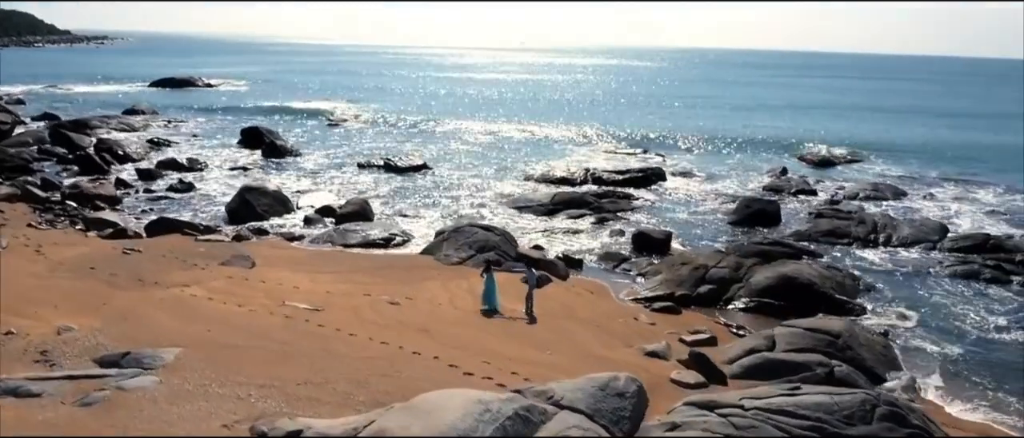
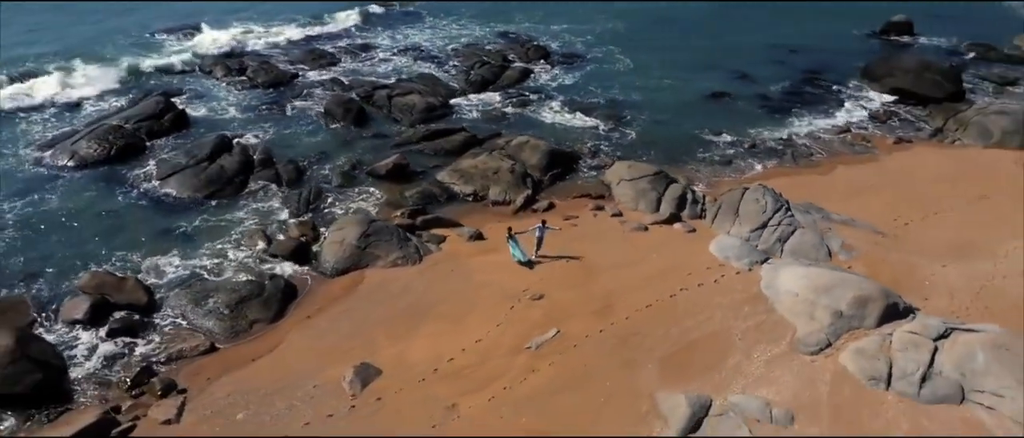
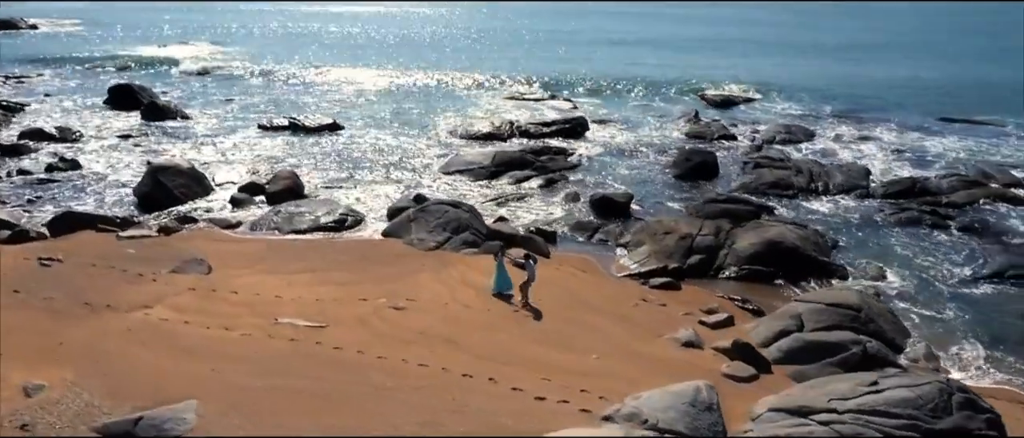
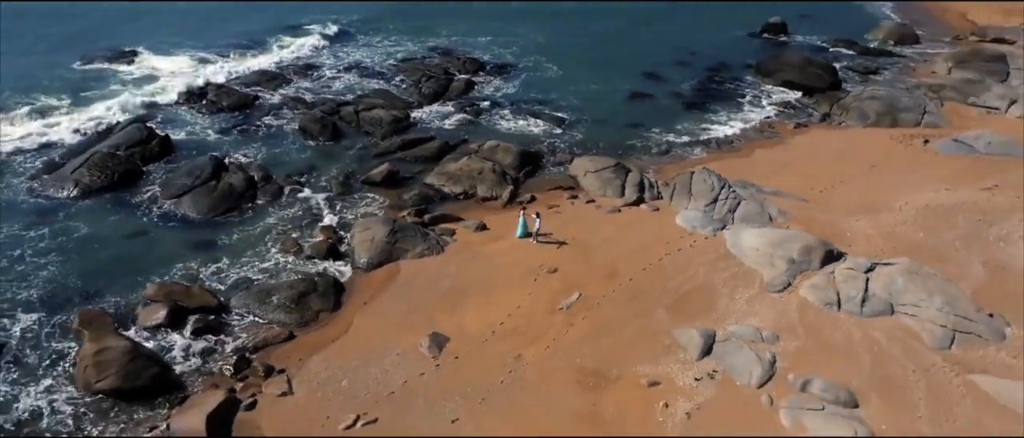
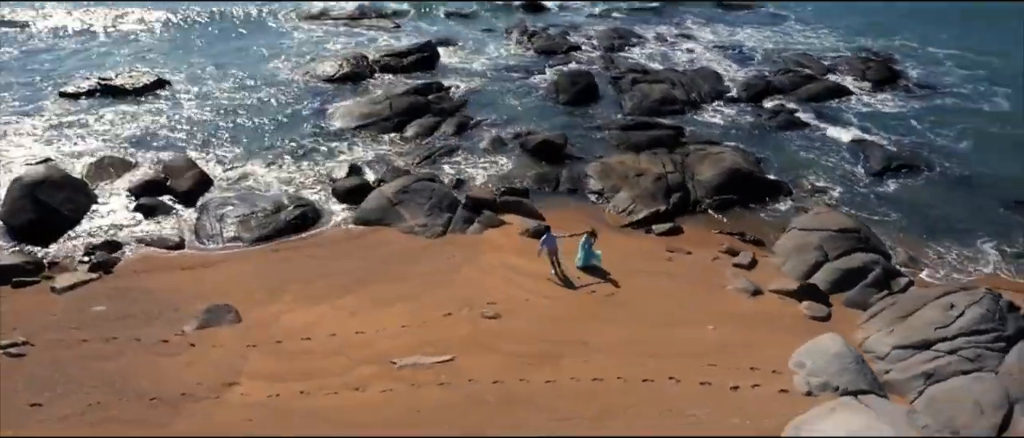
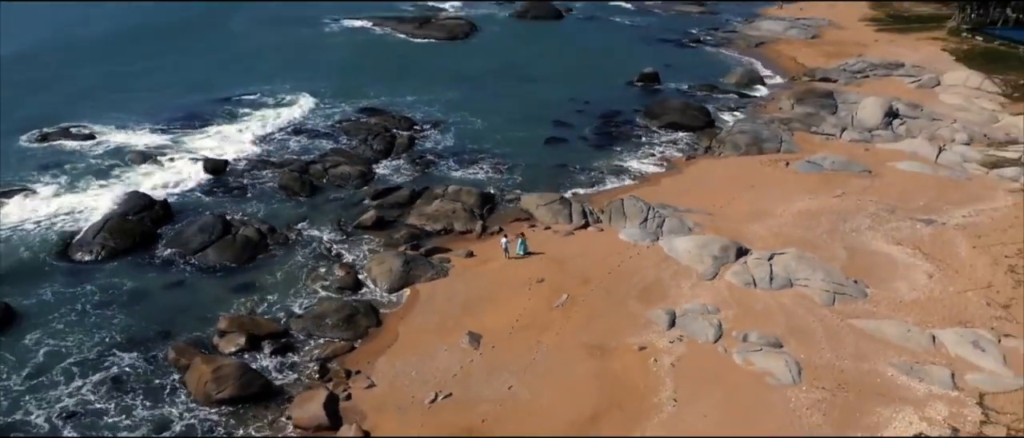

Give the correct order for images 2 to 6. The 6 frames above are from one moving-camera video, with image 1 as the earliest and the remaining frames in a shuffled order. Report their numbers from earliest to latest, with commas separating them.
3, 5, 2, 4, 6
